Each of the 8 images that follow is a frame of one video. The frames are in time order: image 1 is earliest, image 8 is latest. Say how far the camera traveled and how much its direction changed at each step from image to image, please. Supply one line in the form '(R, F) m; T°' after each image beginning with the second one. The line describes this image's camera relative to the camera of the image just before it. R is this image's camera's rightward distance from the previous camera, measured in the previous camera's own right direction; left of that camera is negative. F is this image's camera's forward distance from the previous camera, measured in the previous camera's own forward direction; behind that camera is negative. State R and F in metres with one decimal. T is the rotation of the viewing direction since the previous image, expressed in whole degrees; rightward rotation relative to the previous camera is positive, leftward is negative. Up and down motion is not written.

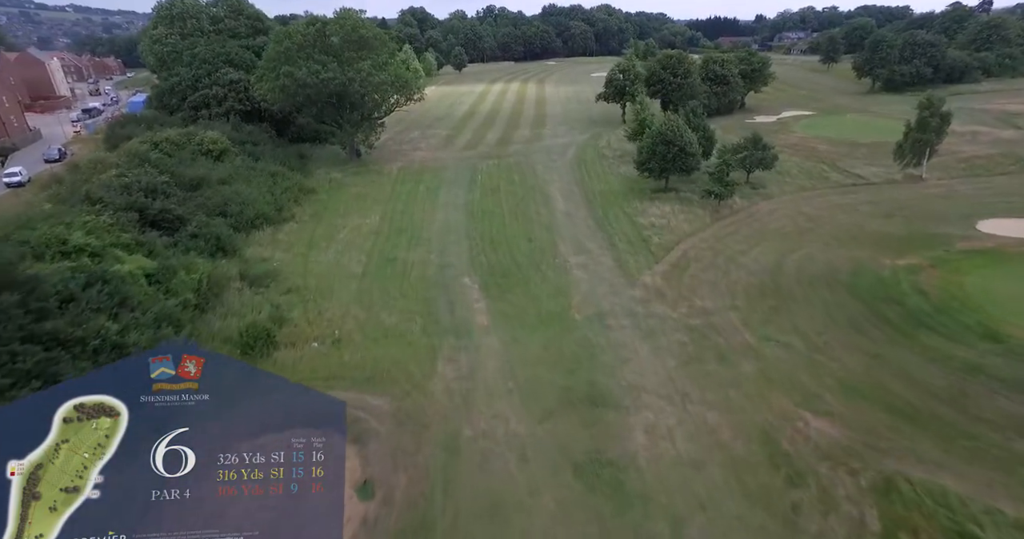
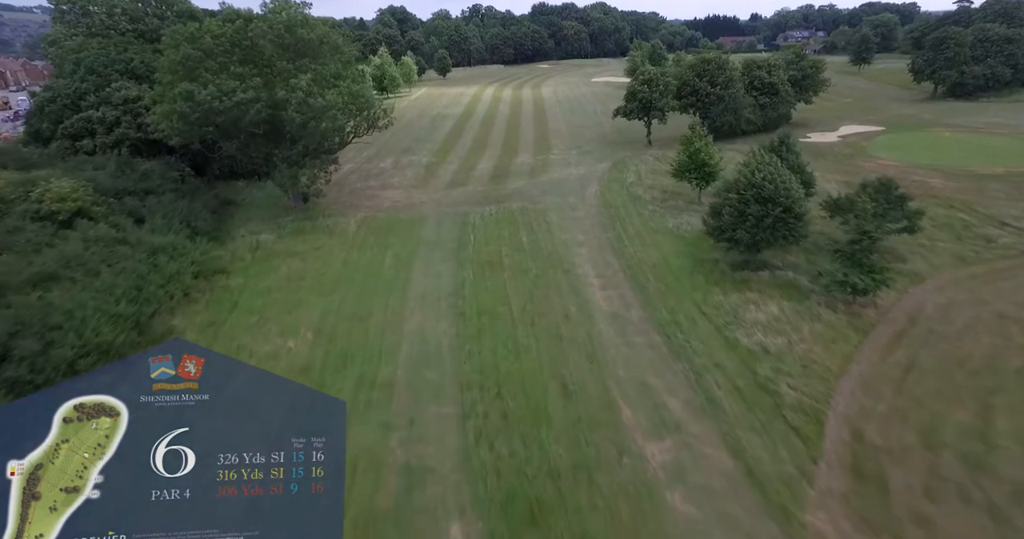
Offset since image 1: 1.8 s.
(-0.7, +8.4) m; +1°
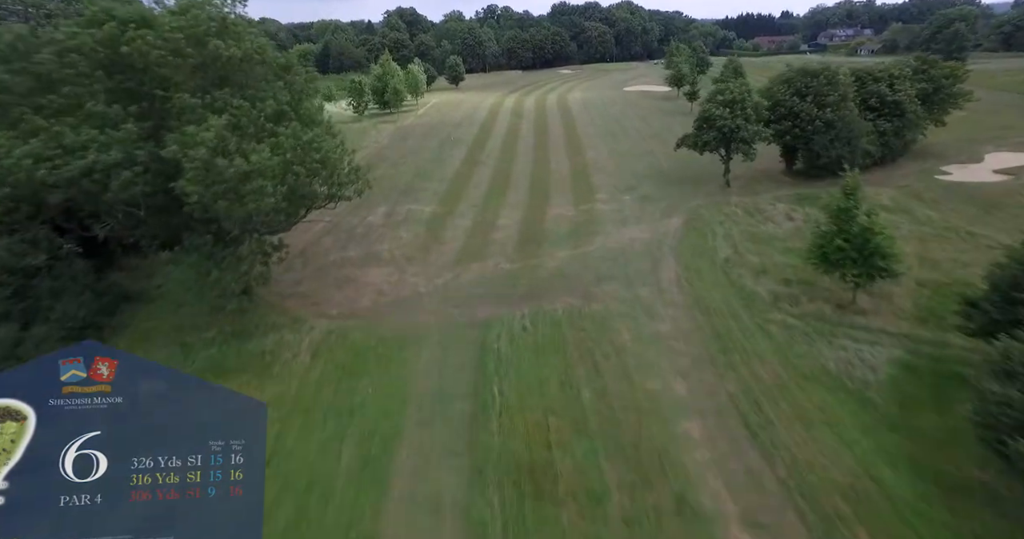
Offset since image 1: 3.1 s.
(-0.9, +8.4) m; -2°
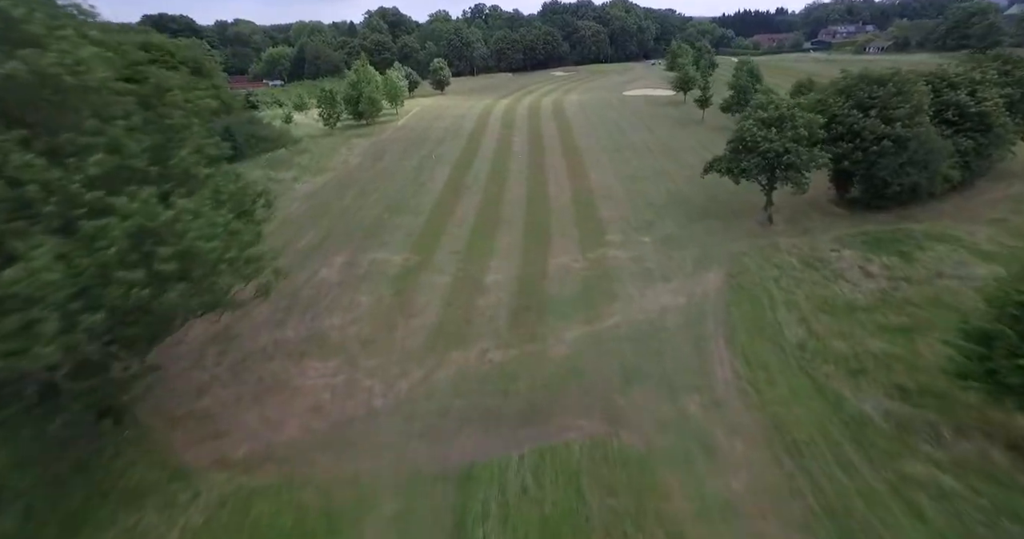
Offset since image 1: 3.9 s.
(+0.1, +5.2) m; +1°
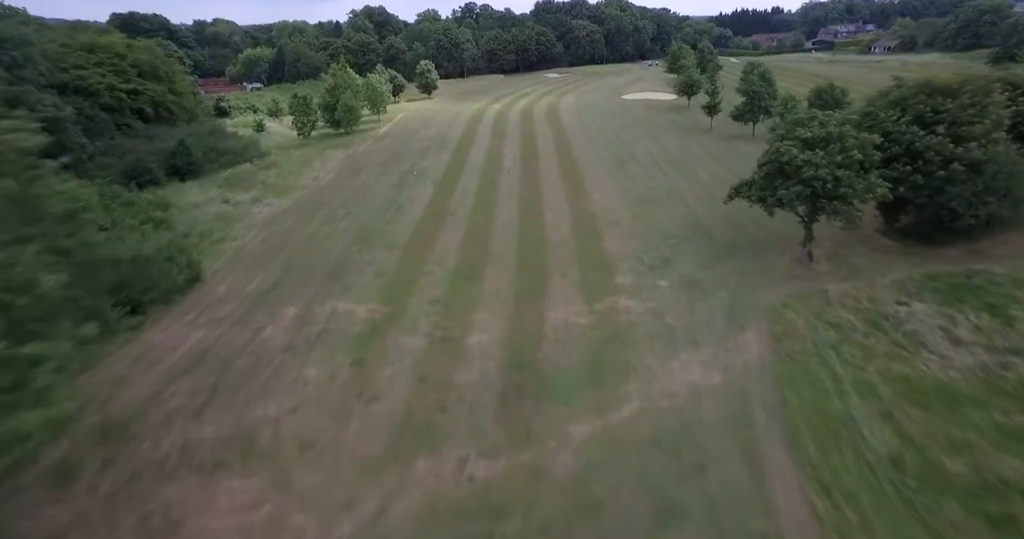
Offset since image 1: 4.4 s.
(+0.2, +3.6) m; +1°
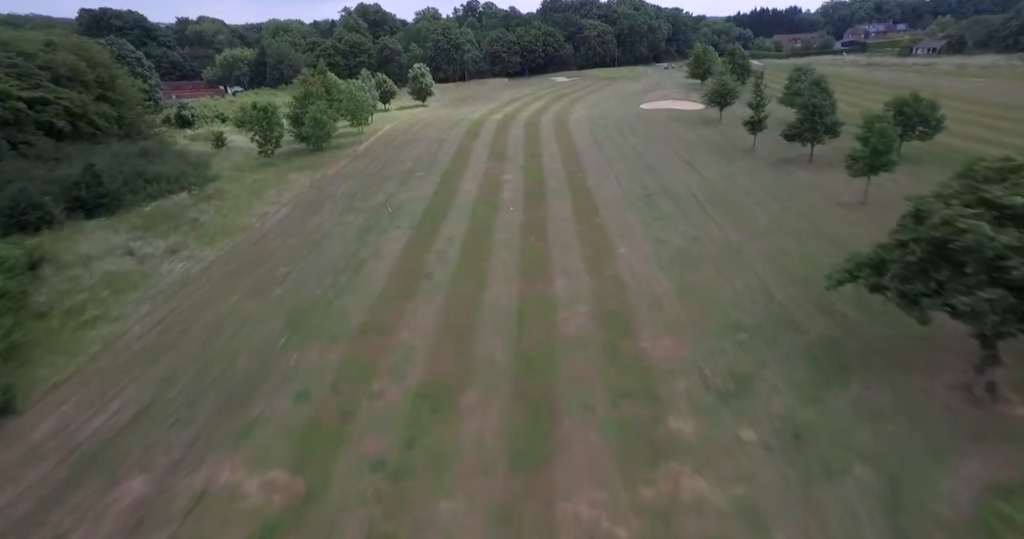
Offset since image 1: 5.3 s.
(+0.3, +6.7) m; -1°
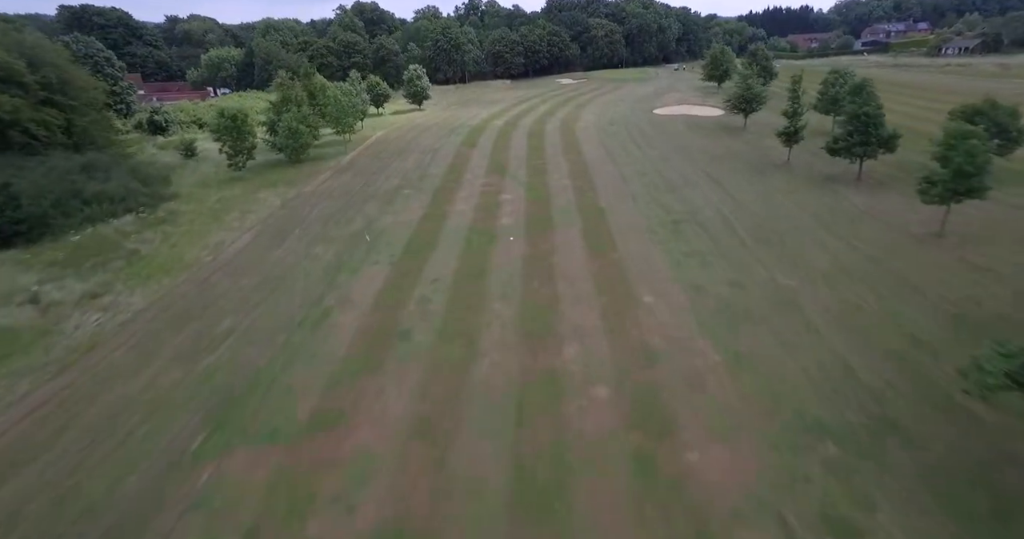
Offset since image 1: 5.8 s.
(+0.1, +4.0) m; 0°
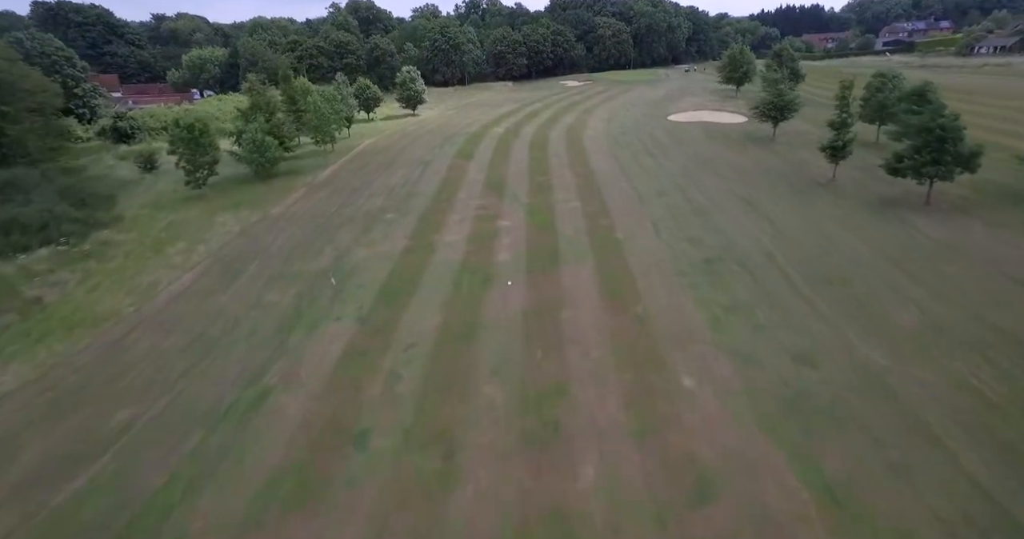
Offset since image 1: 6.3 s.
(+0.2, +4.1) m; 0°
